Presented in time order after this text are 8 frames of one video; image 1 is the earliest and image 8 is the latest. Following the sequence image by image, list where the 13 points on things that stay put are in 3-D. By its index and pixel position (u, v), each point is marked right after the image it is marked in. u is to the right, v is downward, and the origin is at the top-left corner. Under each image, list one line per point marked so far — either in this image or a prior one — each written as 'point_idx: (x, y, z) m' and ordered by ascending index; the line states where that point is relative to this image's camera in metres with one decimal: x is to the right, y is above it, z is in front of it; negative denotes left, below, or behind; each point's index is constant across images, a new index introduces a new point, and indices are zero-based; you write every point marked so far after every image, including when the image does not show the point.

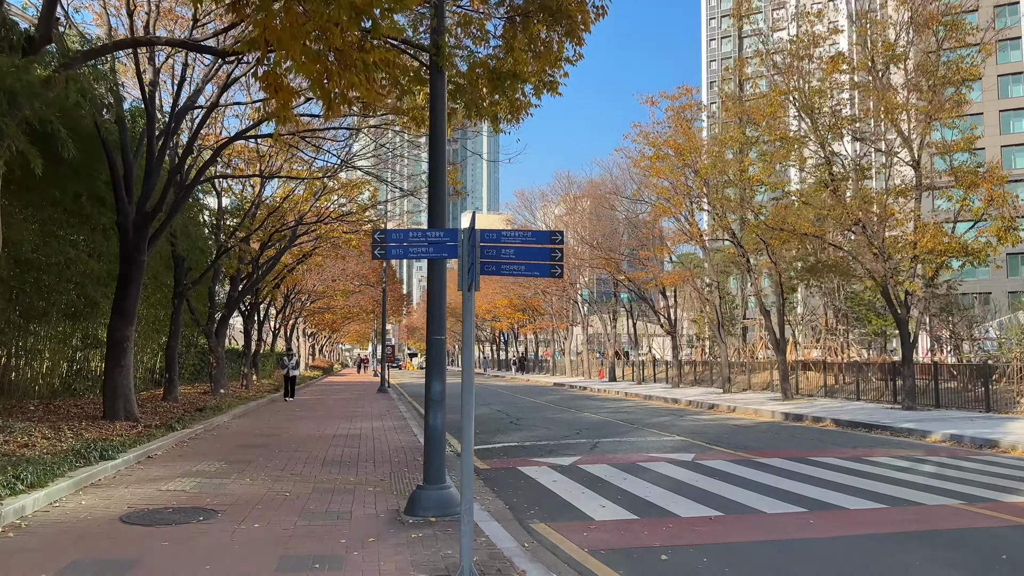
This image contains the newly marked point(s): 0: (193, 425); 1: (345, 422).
0: (-5.5, -2.4, +14.0) m
1: (-3.4, -2.7, +16.3) m
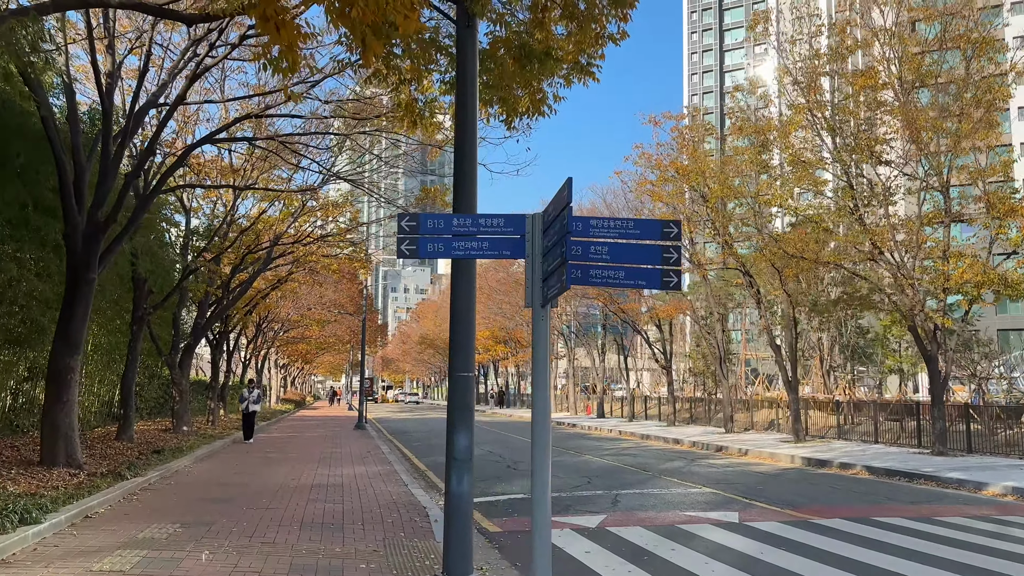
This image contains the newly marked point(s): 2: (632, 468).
0: (-5.4, -2.7, +12.0) m
1: (-3.4, -3.2, +14.4) m
2: (+2.3, -3.5, +15.5) m
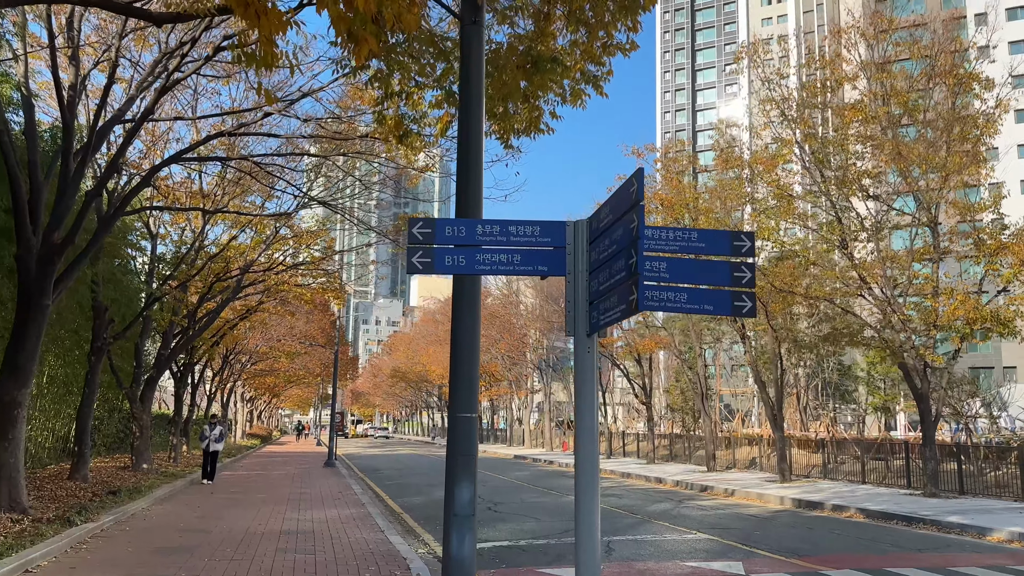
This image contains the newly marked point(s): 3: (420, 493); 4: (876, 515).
0: (-5.6, -3.1, +11.1) m
1: (-3.7, -3.7, +13.5) m
2: (+2.0, -4.1, +14.8) m
3: (-2.1, -4.6, +18.1) m
4: (+6.6, -4.1, +14.5) m
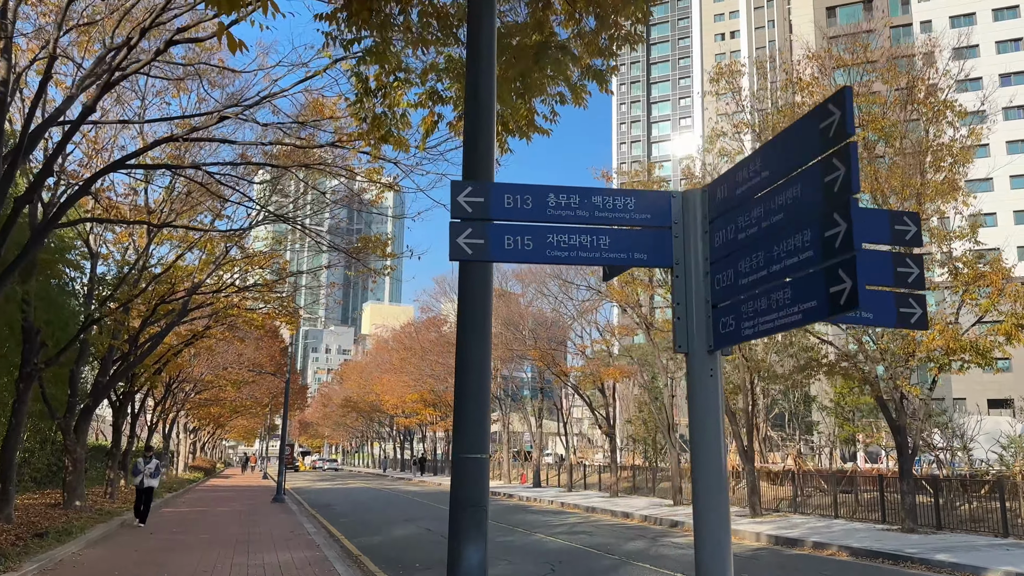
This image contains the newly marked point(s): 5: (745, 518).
0: (-6.0, -3.3, +9.8) m
1: (-4.1, -4.0, +12.3) m
2: (+1.4, -4.5, +13.9) m
3: (-2.8, -5.1, +17.0) m
4: (+6.0, -4.6, +13.9) m
5: (+5.8, -5.7, +19.9) m
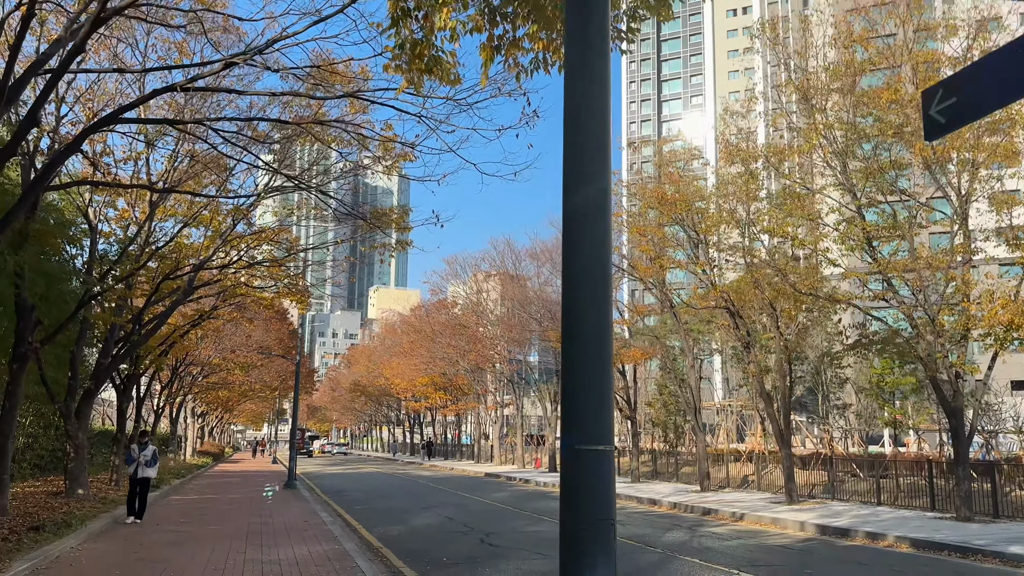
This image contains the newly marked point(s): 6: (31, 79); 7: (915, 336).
0: (-5.5, -3.0, +8.8) m
1: (-3.6, -3.6, +11.3) m
2: (+1.9, -4.1, +12.9) m
3: (-2.3, -4.6, +16.0) m
4: (+6.6, -4.1, +12.9) m
5: (+6.3, -5.1, +18.9) m
6: (-5.2, +2.3, +8.8) m
7: (+8.0, -0.9, +16.0) m
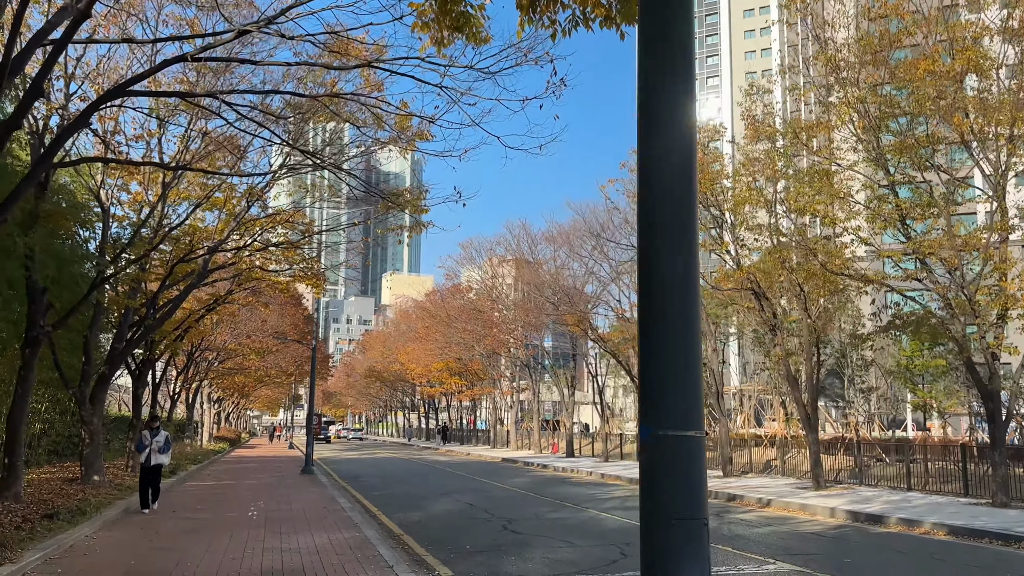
0: (-5.2, -2.8, +8.5) m
1: (-3.3, -3.4, +11.1) m
2: (+2.3, -3.8, +12.6) m
3: (-1.8, -4.3, +15.7) m
4: (+6.9, -3.8, +12.4) m
5: (+6.8, -4.7, +18.5) m
6: (-5.0, +2.5, +8.5) m
7: (+8.4, -0.5, +15.5) m
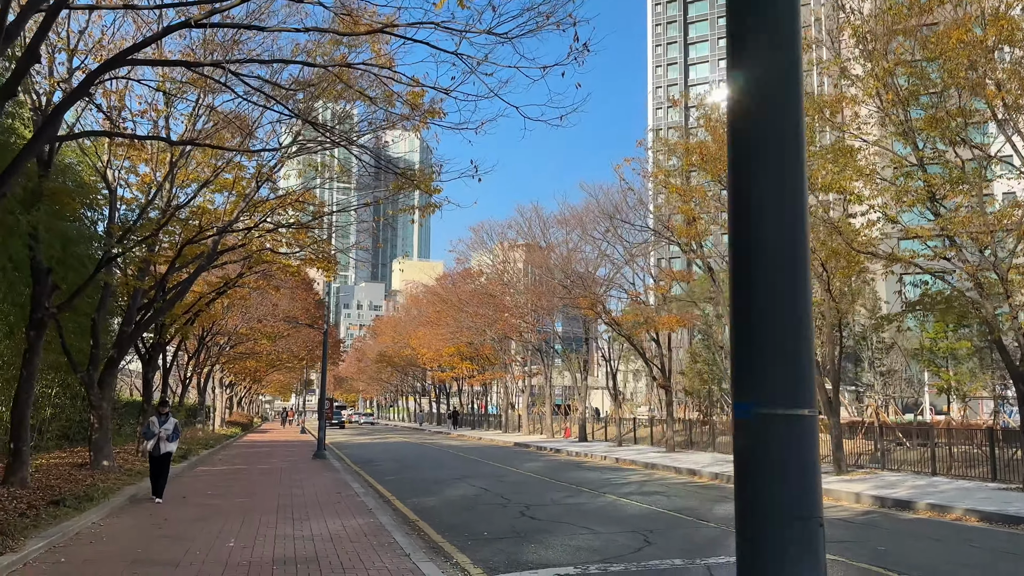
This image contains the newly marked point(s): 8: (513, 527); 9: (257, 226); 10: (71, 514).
0: (-5.0, -2.5, +8.3) m
1: (-3.0, -3.1, +10.8) m
2: (+2.6, -3.5, +12.2) m
3: (-1.5, -3.9, +15.4) m
4: (+7.2, -3.4, +12.0) m
5: (+7.1, -4.2, +18.1) m
6: (-4.8, +2.7, +8.1) m
7: (+8.7, -0.2, +15.0) m
8: (0.0, -3.3, +11.2) m
9: (-5.8, +1.4, +18.2) m
10: (-5.4, -2.7, +9.8) m
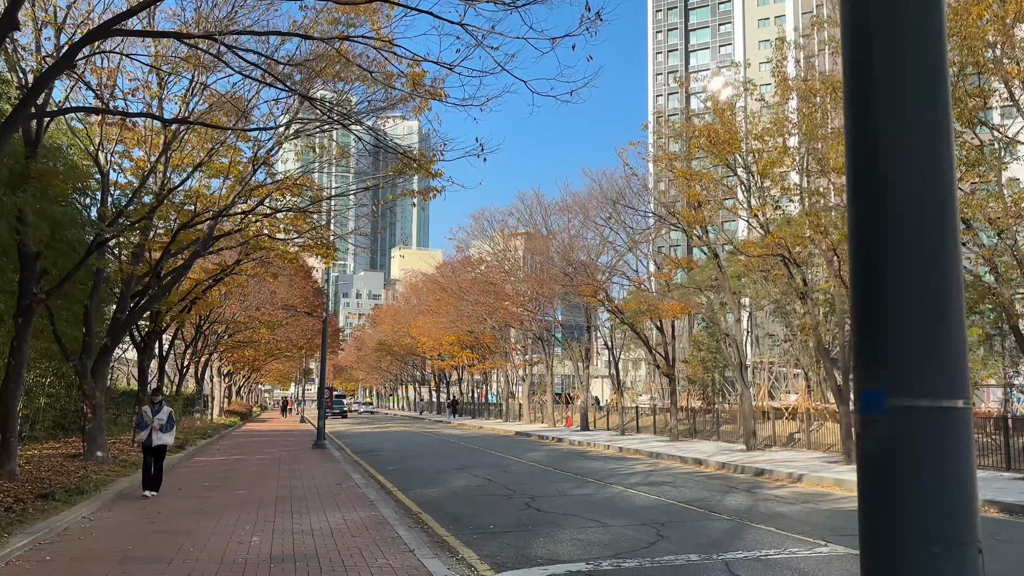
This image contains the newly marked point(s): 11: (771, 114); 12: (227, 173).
0: (-4.9, -2.4, +7.9) m
1: (-2.9, -2.9, +10.4) m
2: (+2.7, -3.2, +11.9) m
3: (-1.5, -3.7, +15.1) m
4: (+7.3, -3.2, +11.7) m
5: (+7.2, -3.9, +17.8) m
6: (-4.7, +2.9, +7.6) m
7: (+8.8, +0.1, +14.6) m
8: (+0.1, -3.1, +10.9) m
9: (-5.7, +1.7, +17.8) m
10: (-5.3, -2.6, +9.5) m
11: (+5.9, +4.0, +18.6) m
12: (-6.0, +2.4, +16.8) m
